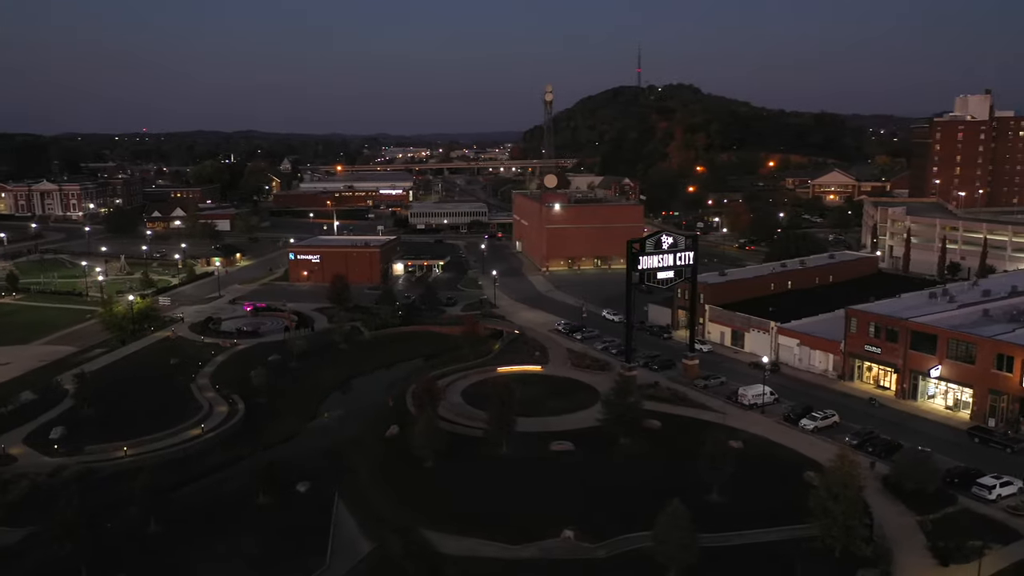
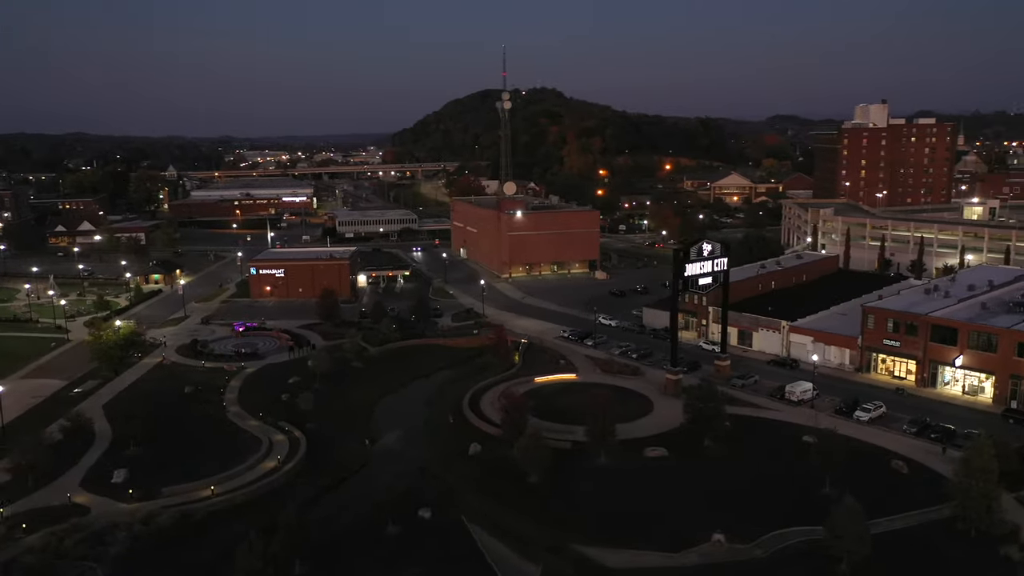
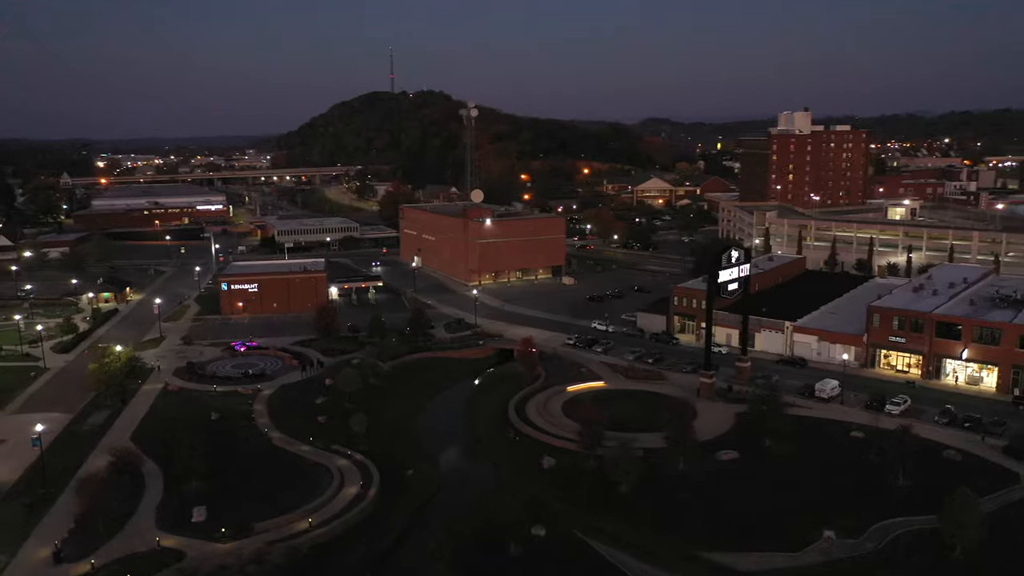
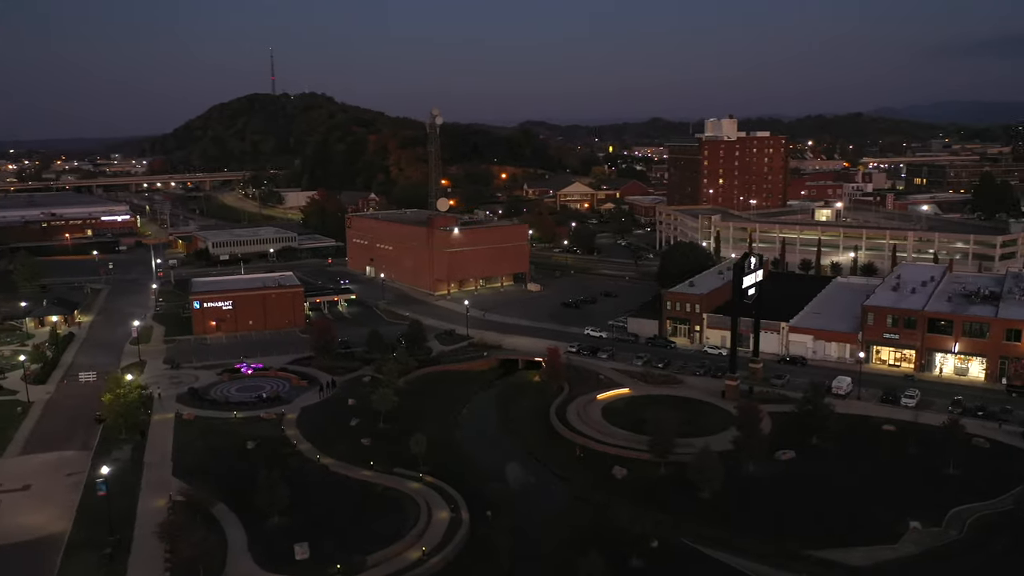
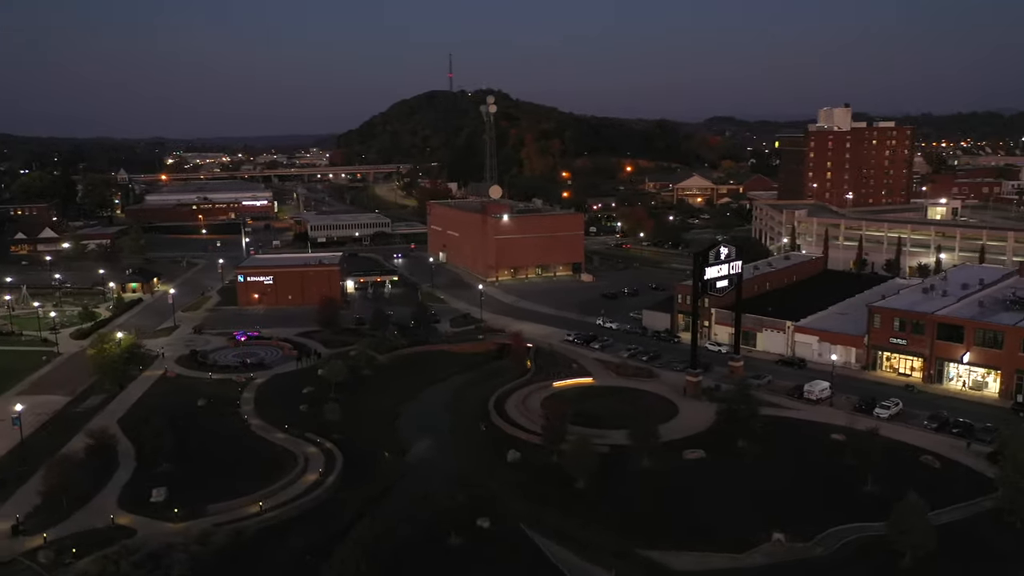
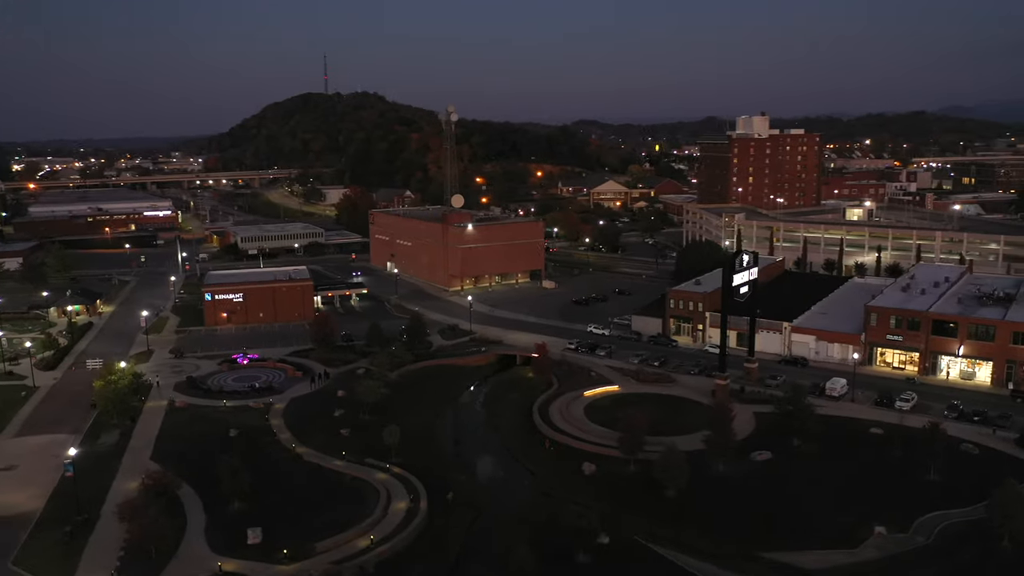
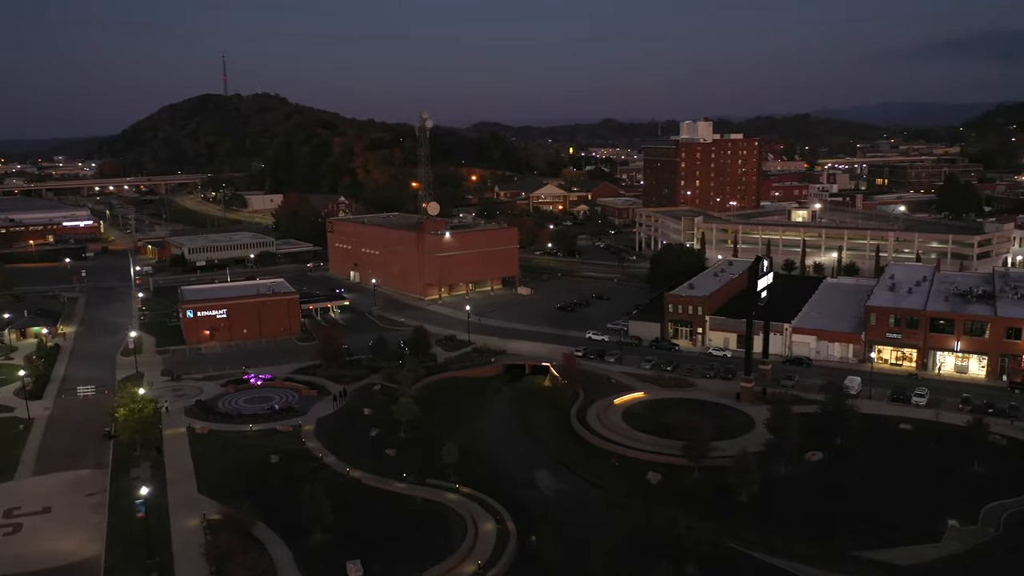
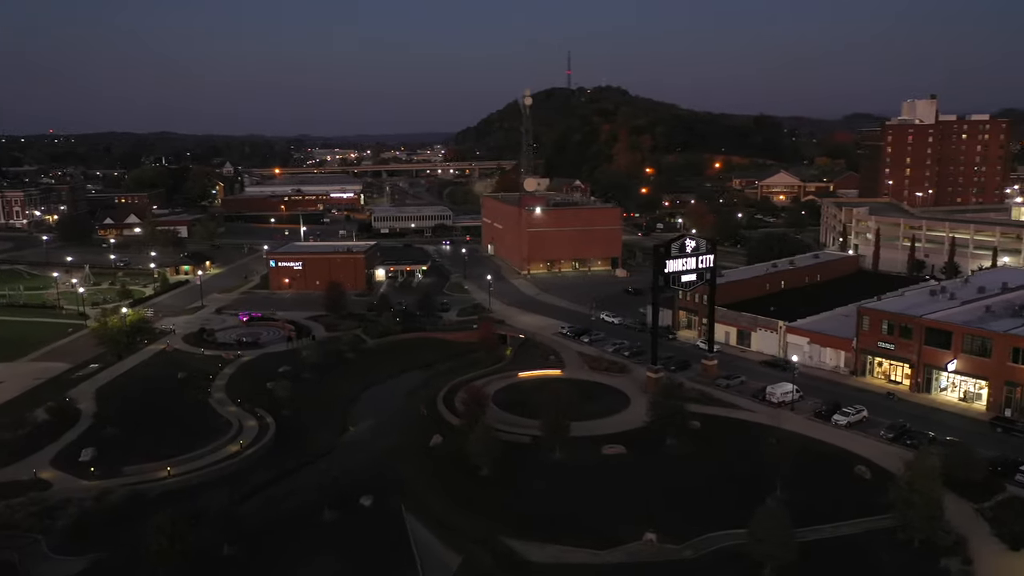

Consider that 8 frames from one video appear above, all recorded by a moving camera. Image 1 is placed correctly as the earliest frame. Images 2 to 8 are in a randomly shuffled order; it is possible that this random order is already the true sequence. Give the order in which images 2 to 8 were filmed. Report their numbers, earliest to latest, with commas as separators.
8, 2, 5, 3, 6, 4, 7
